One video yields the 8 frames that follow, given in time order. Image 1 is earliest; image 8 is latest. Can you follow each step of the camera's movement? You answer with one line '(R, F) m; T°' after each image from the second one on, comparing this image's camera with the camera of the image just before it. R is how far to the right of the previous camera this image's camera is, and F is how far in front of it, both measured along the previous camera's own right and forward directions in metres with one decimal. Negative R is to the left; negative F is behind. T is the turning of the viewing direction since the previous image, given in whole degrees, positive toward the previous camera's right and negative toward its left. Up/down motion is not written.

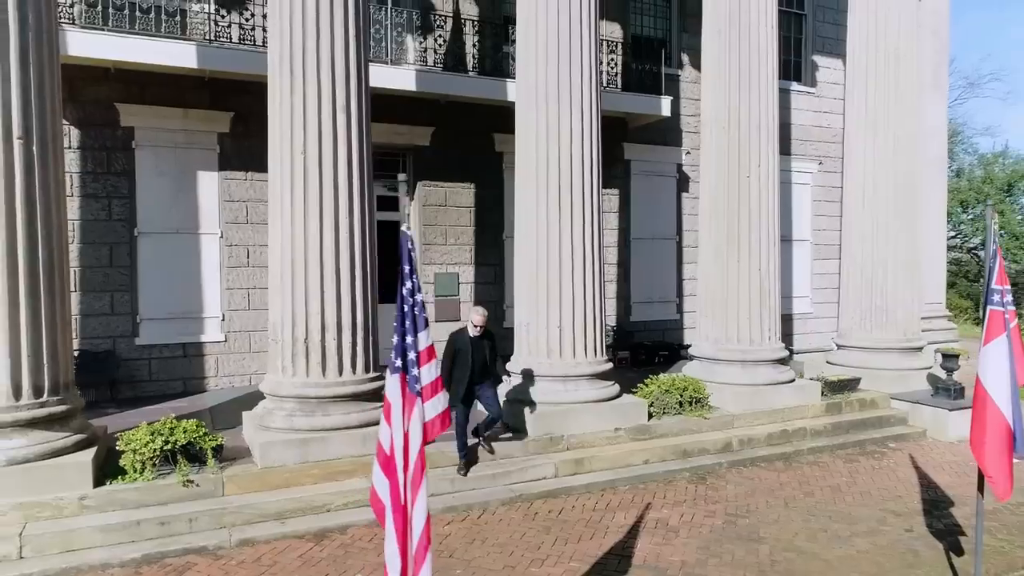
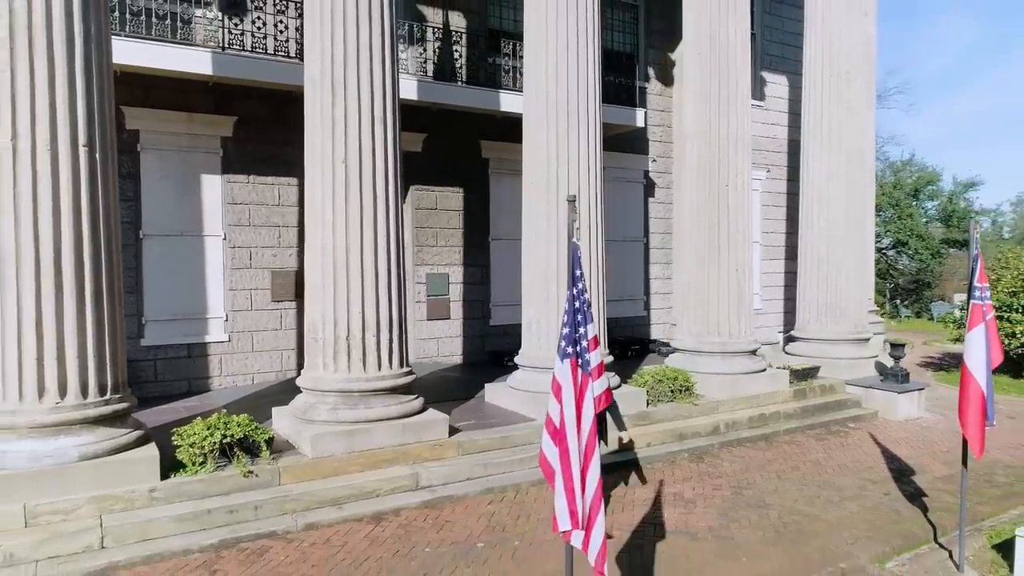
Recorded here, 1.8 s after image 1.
(-0.9, -0.5) m; +6°
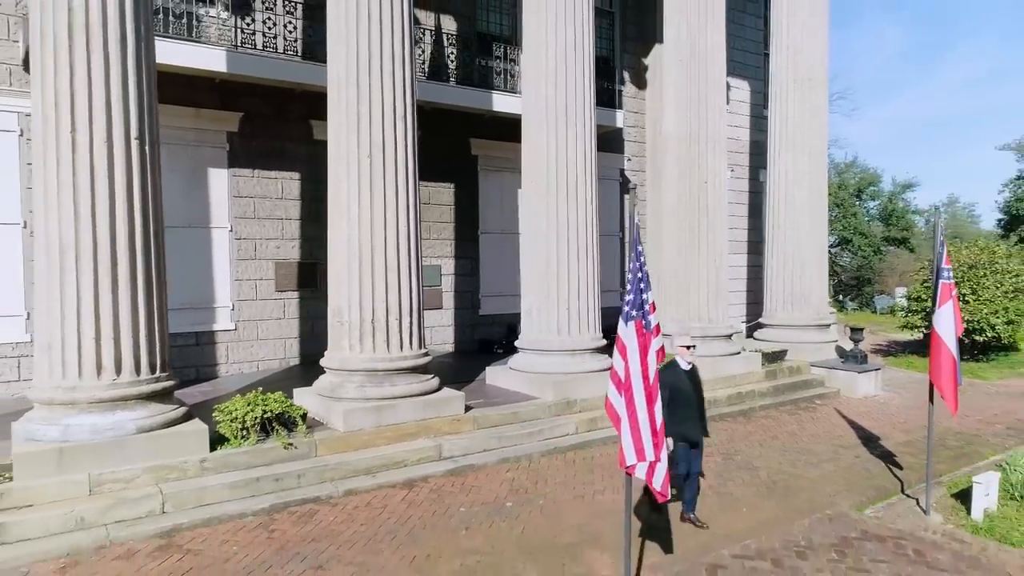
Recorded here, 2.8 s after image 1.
(-0.6, -0.5) m; +4°
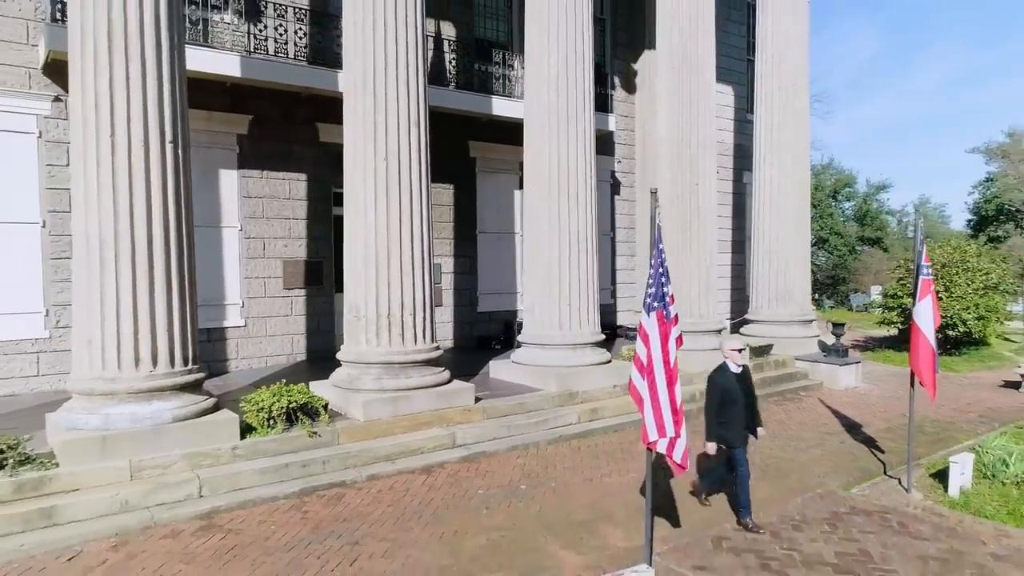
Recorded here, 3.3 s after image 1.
(-0.3, -0.4) m; +2°
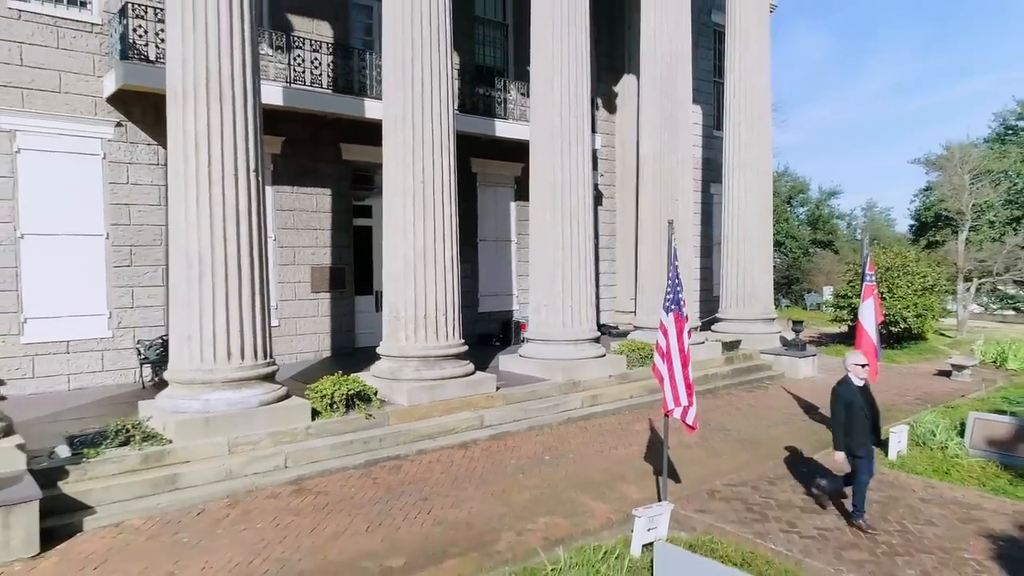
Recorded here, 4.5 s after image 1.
(-0.7, -1.3) m; +3°
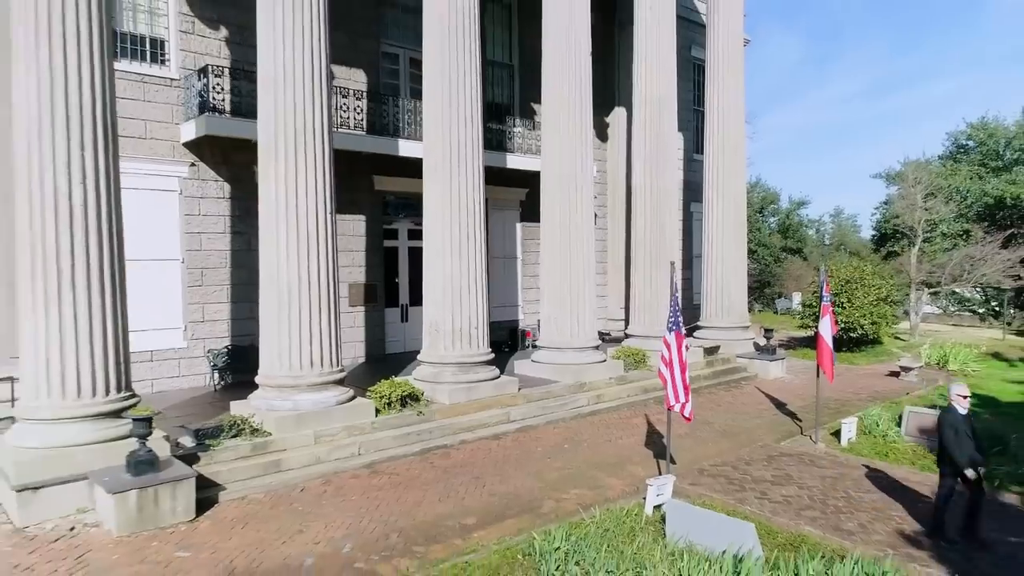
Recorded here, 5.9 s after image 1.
(-0.6, -1.7) m; +2°
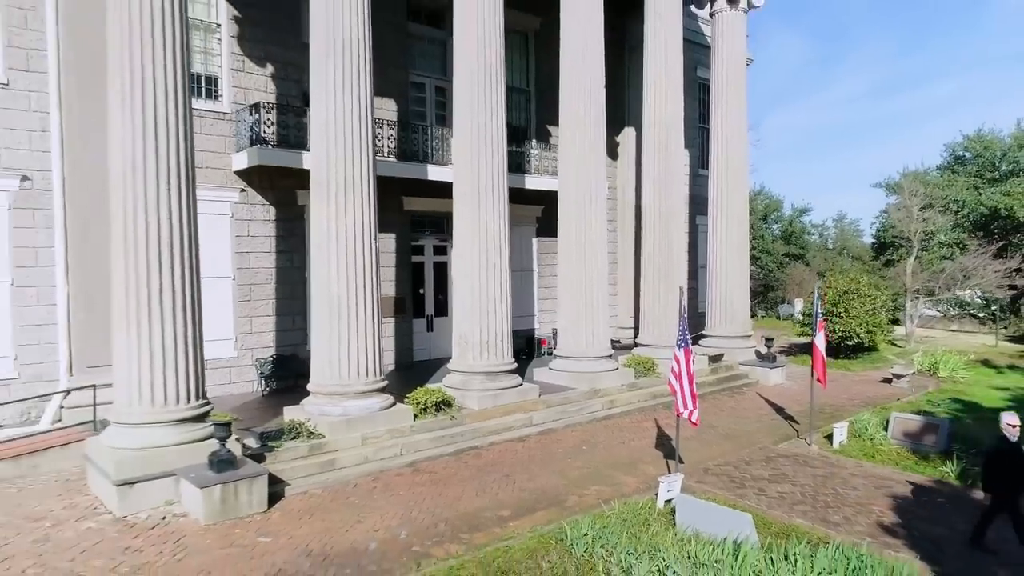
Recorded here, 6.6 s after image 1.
(-0.3, -1.0) m; 0°
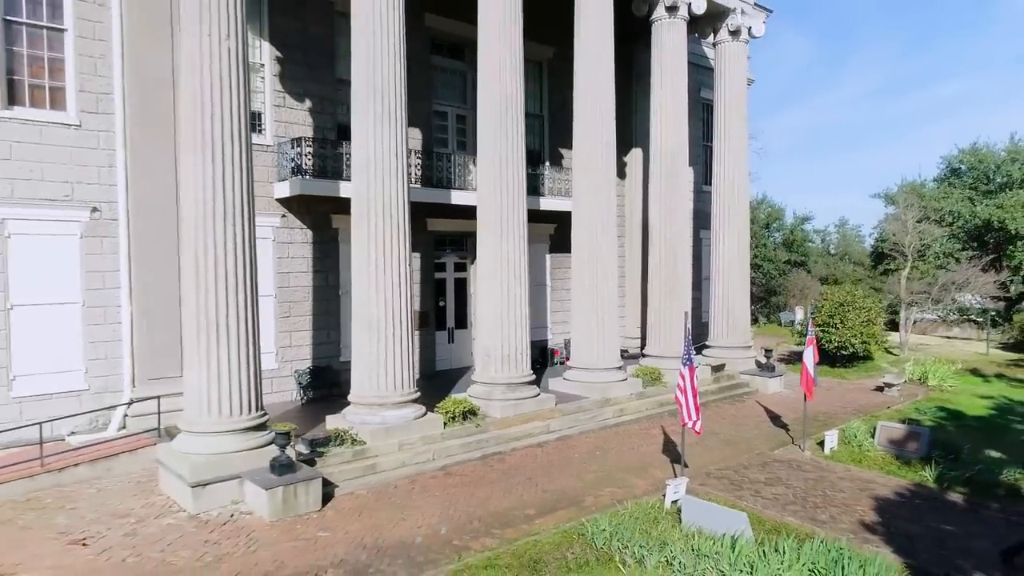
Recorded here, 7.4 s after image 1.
(-0.3, -1.0) m; 0°
